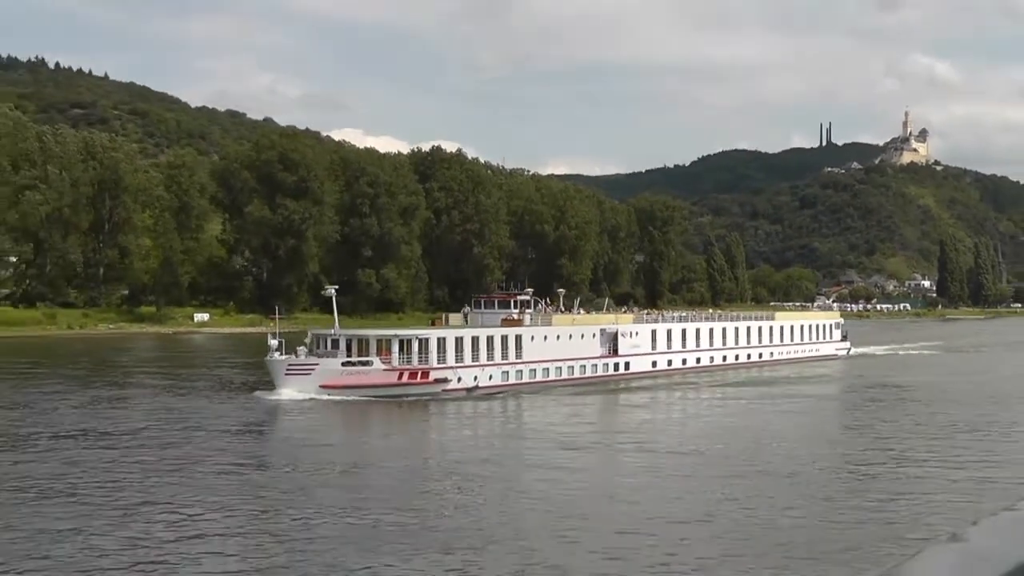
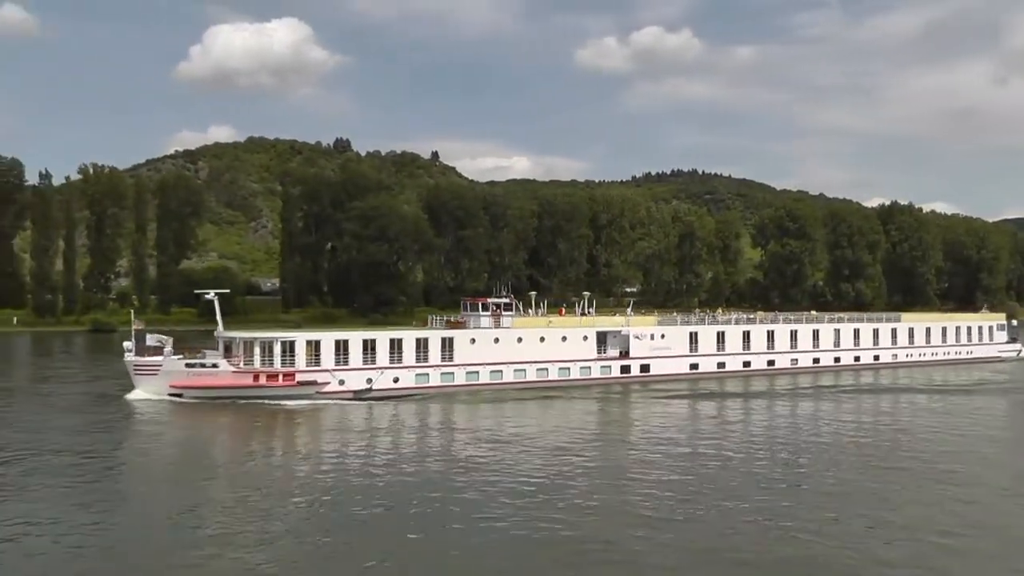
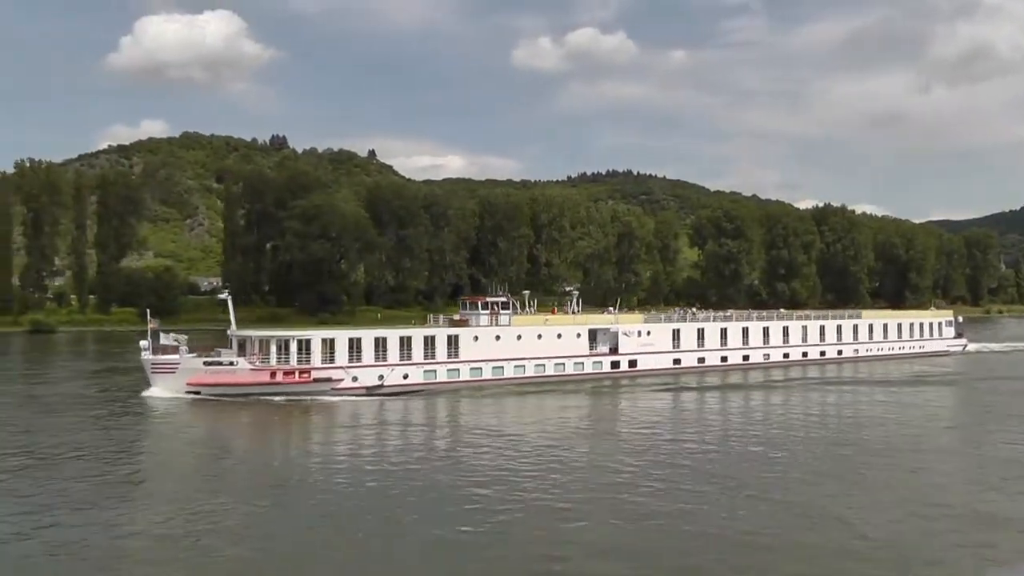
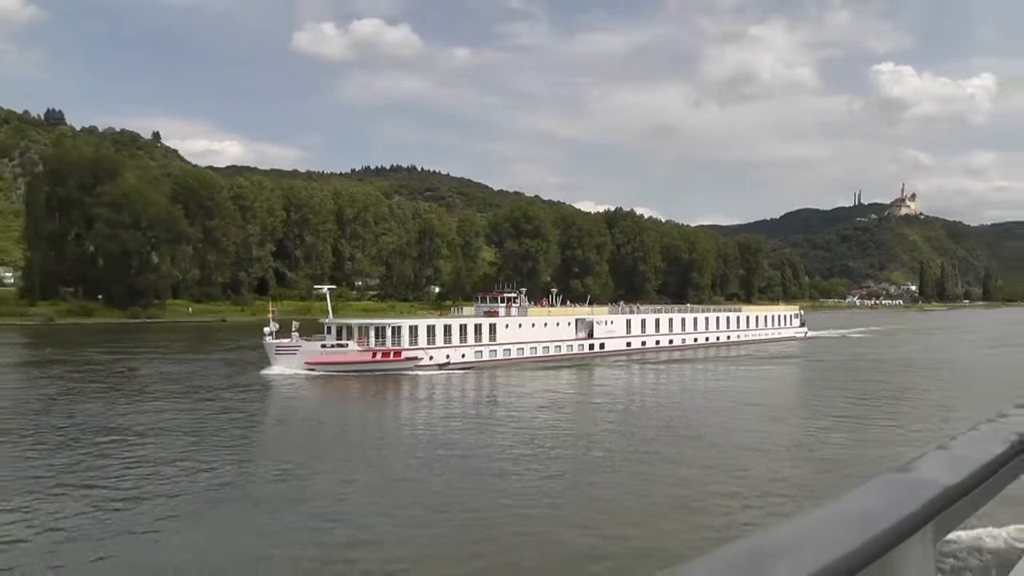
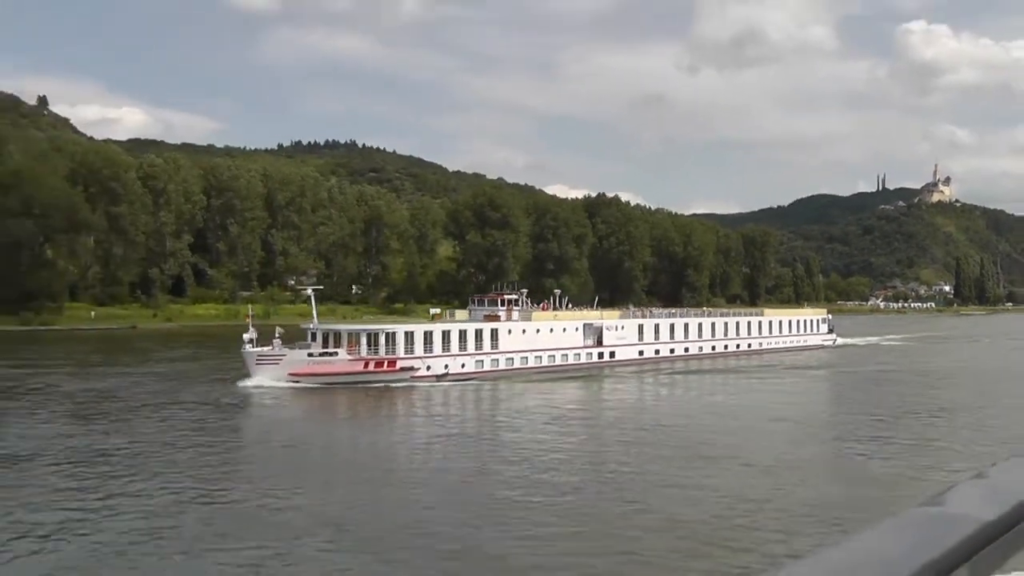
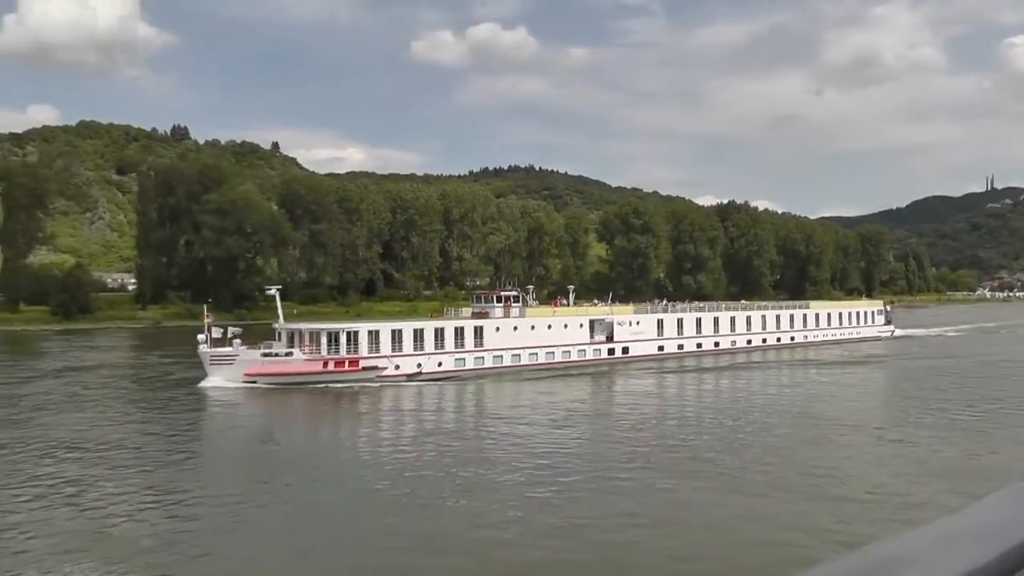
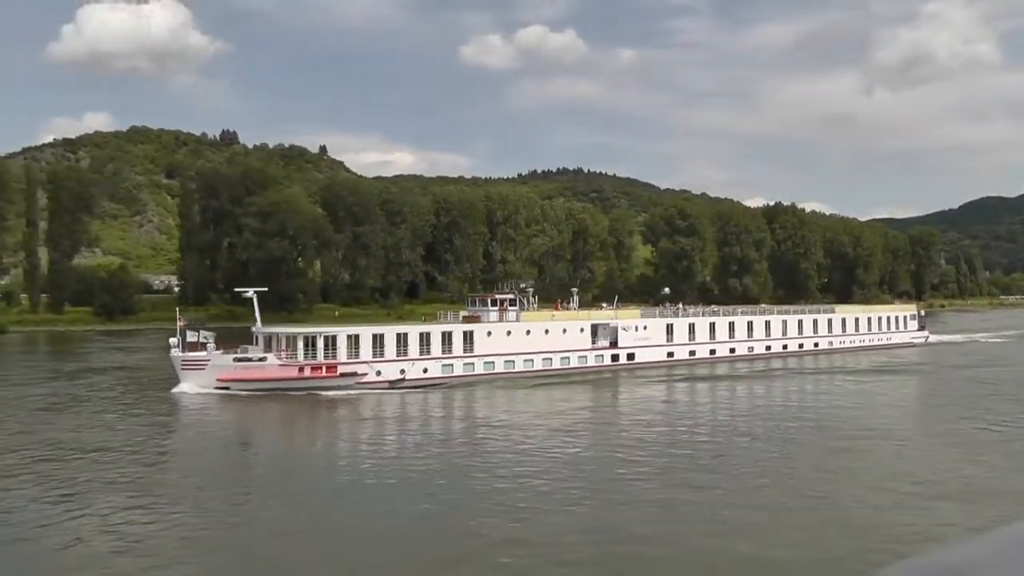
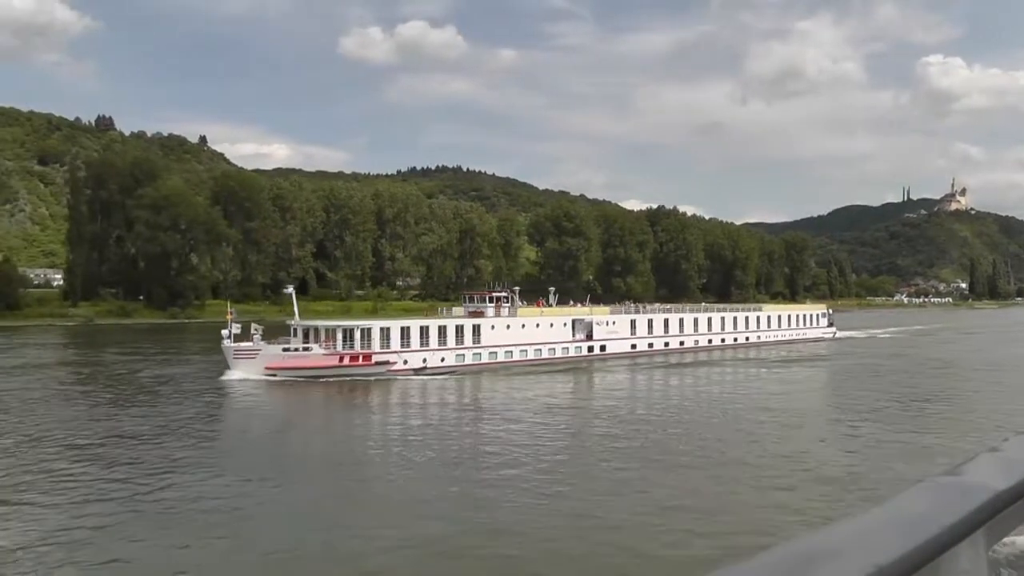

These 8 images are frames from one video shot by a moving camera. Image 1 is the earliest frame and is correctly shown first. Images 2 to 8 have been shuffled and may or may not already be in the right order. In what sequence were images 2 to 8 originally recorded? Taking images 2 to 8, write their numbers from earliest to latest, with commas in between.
5, 4, 8, 6, 7, 3, 2
